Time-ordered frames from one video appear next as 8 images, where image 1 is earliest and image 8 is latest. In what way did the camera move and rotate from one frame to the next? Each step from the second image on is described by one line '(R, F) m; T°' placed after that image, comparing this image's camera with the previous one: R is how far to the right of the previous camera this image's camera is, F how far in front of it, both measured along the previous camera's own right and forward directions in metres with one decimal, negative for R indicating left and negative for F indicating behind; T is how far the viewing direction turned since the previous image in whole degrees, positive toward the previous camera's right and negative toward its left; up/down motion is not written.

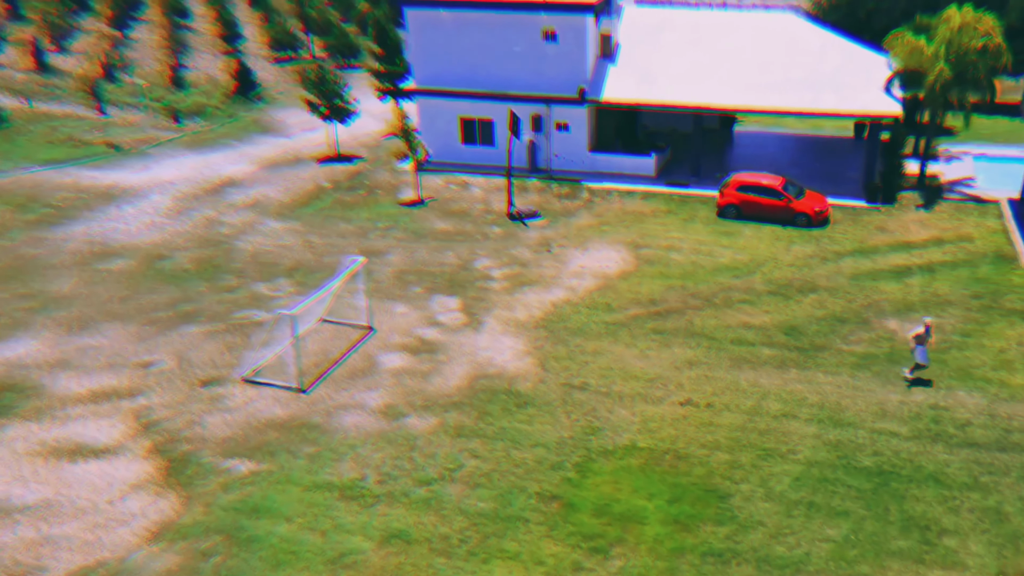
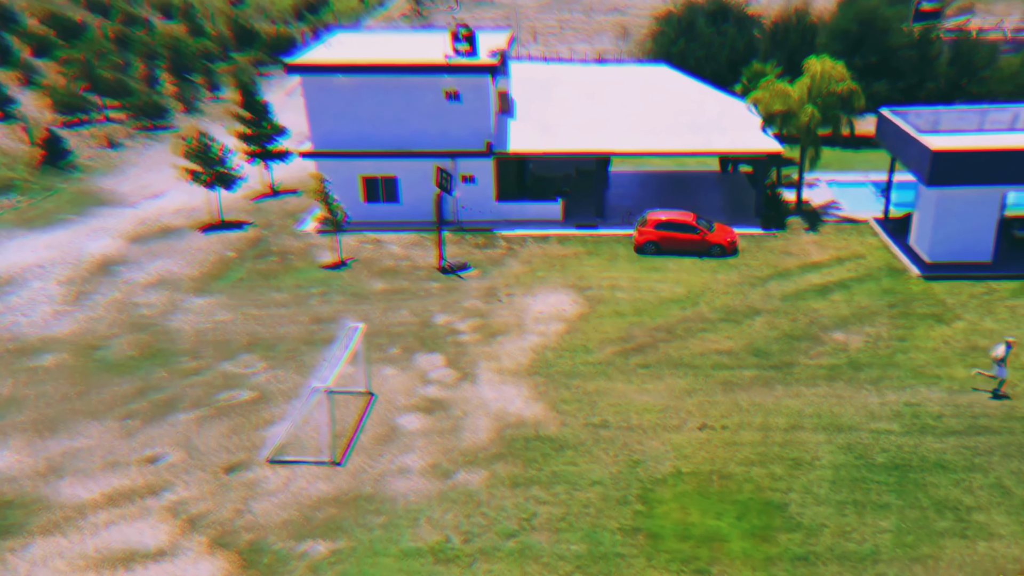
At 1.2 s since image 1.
(-4.0, -0.3) m; +12°
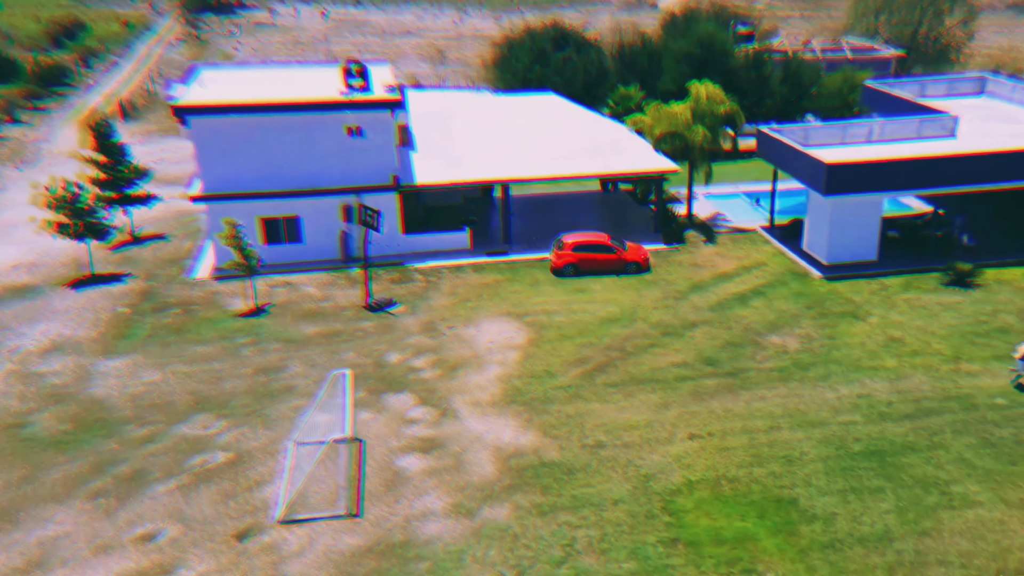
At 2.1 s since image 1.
(-3.3, 0.0) m; +12°
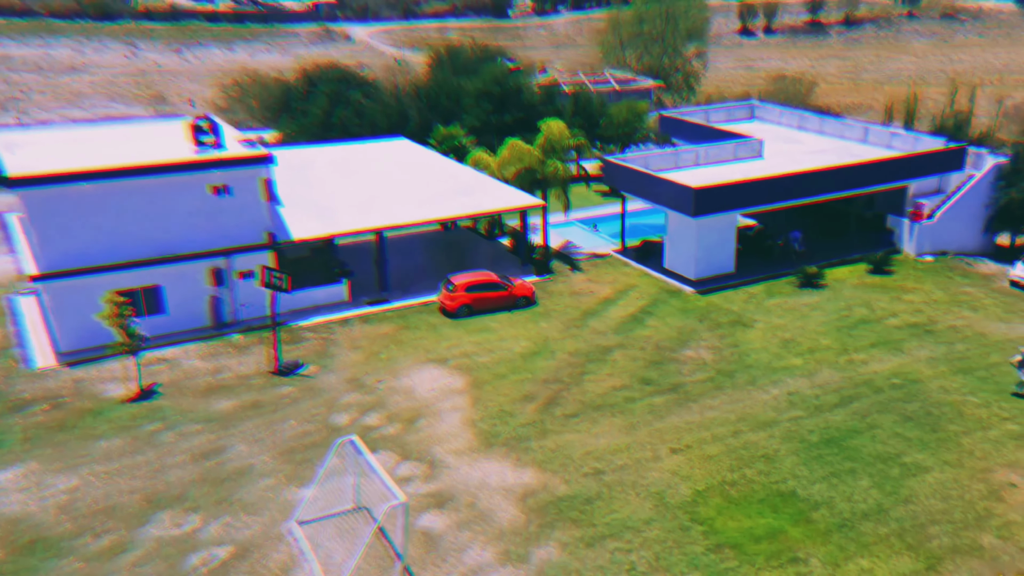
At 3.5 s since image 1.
(-5.2, +0.2) m; +17°
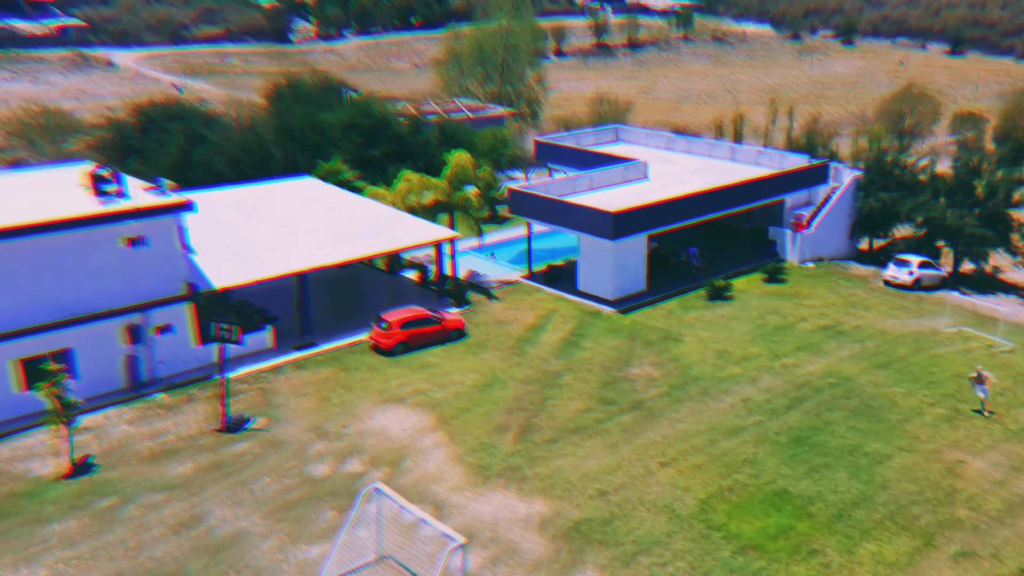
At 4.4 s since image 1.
(-3.9, 0.0) m; +12°
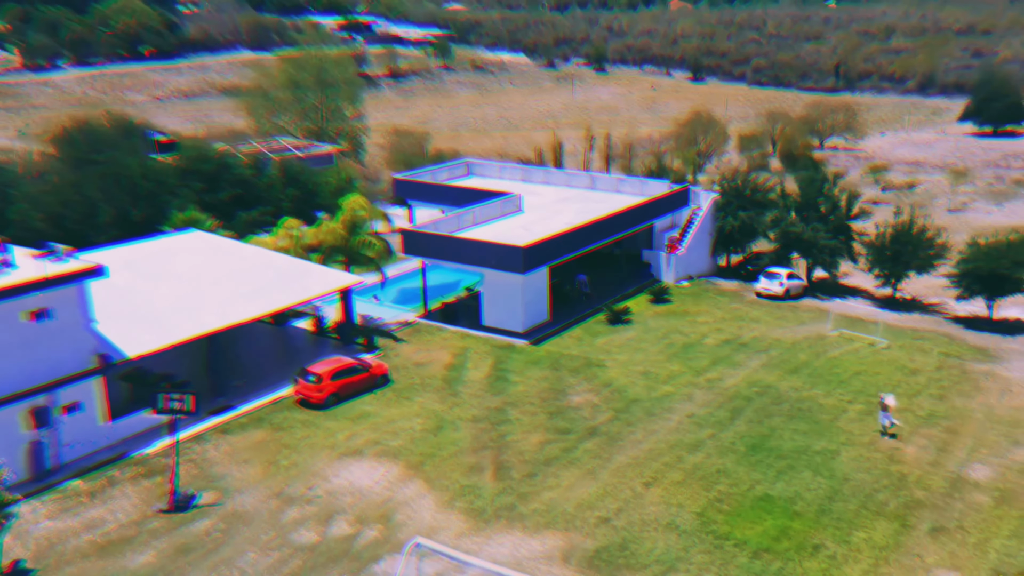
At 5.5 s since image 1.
(-4.7, +0.1) m; +14°
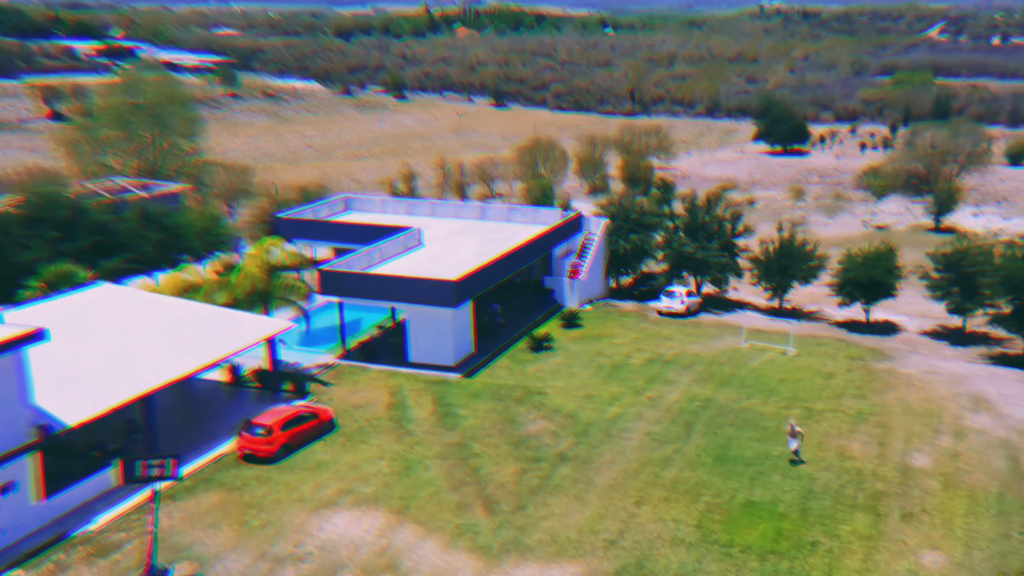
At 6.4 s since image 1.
(-4.3, 0.0) m; +12°
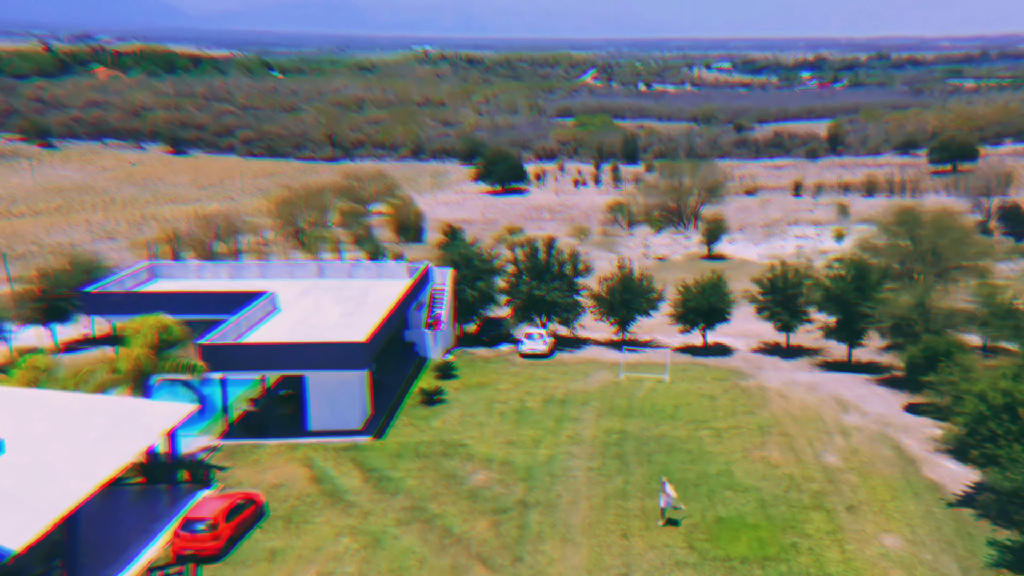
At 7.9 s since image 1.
(-7.1, +0.5) m; +19°
